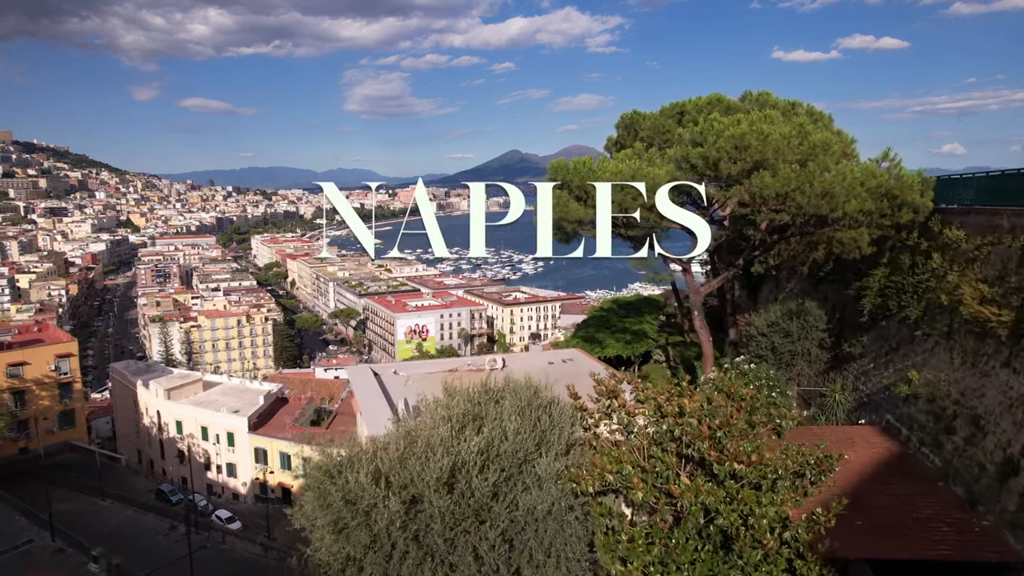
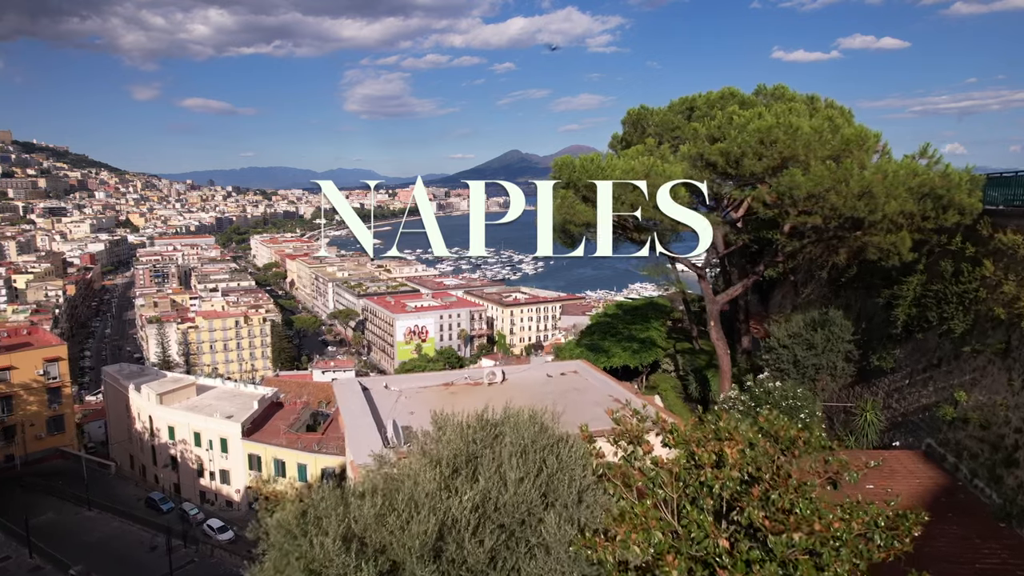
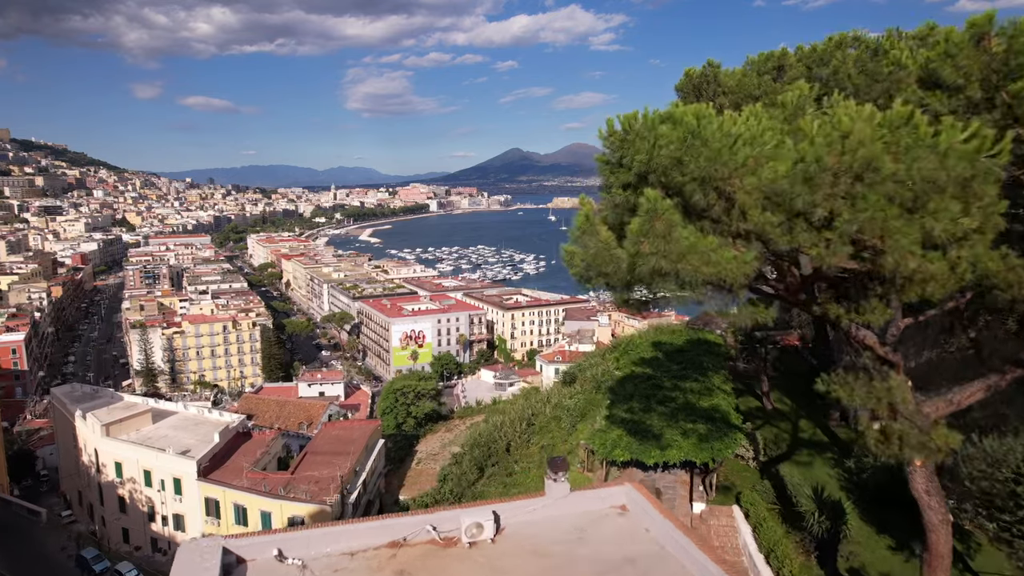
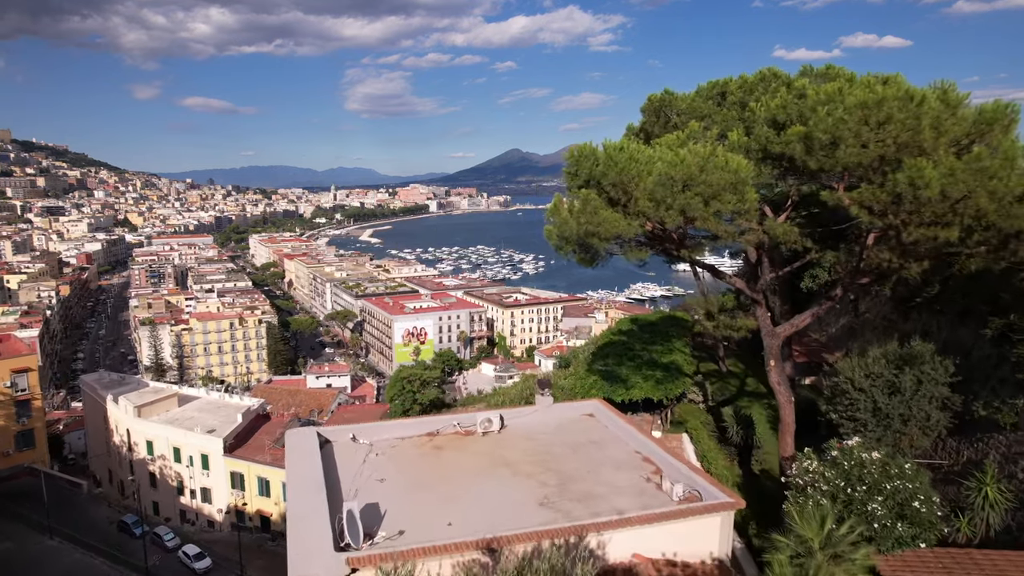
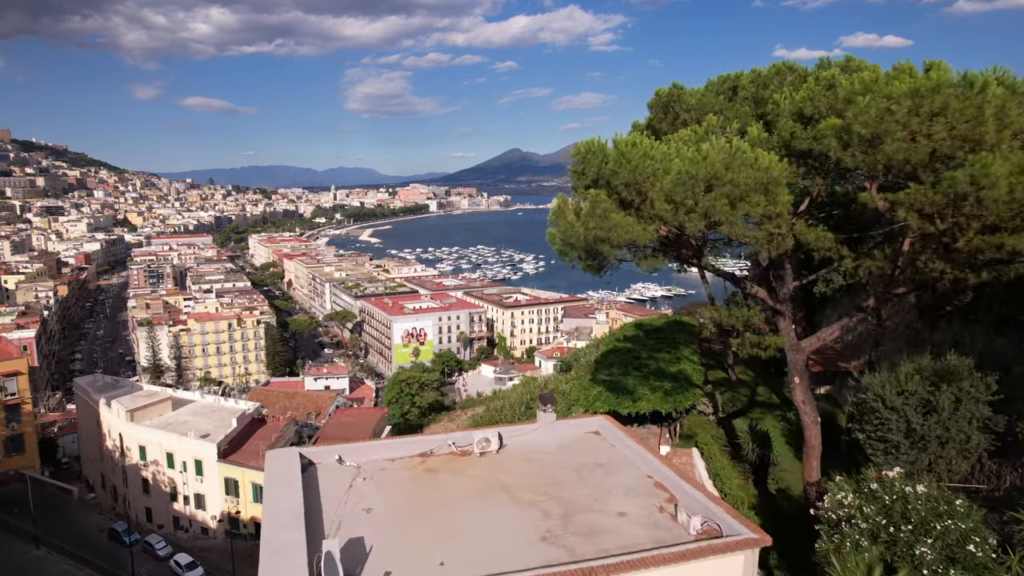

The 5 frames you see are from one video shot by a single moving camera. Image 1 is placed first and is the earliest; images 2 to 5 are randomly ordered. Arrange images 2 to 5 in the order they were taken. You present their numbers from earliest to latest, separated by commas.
2, 4, 5, 3
